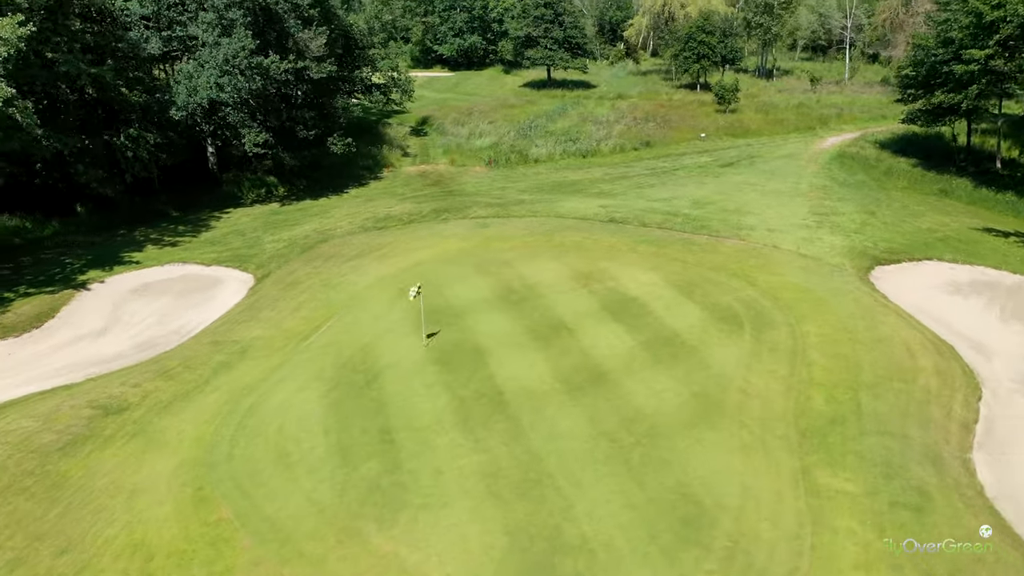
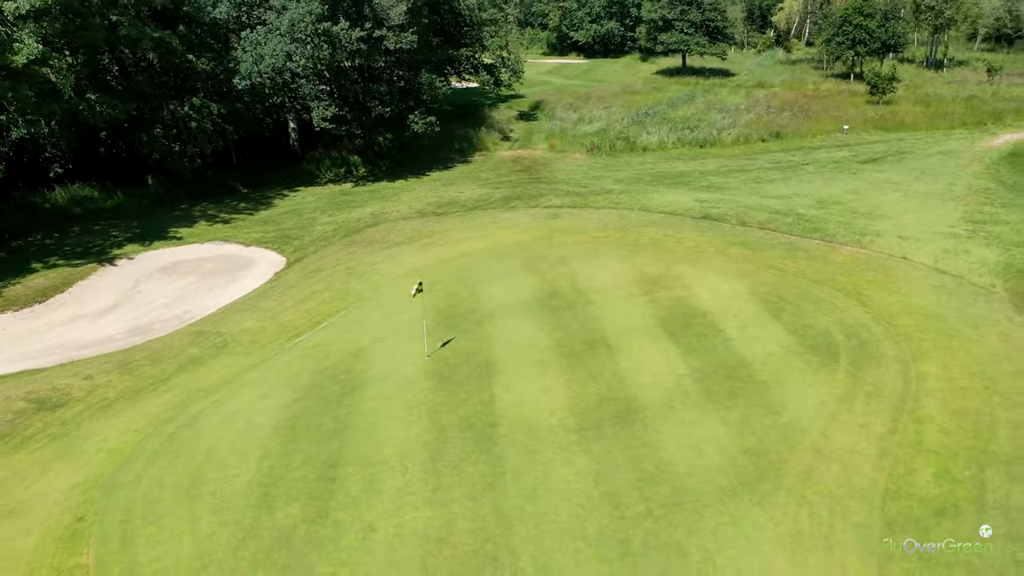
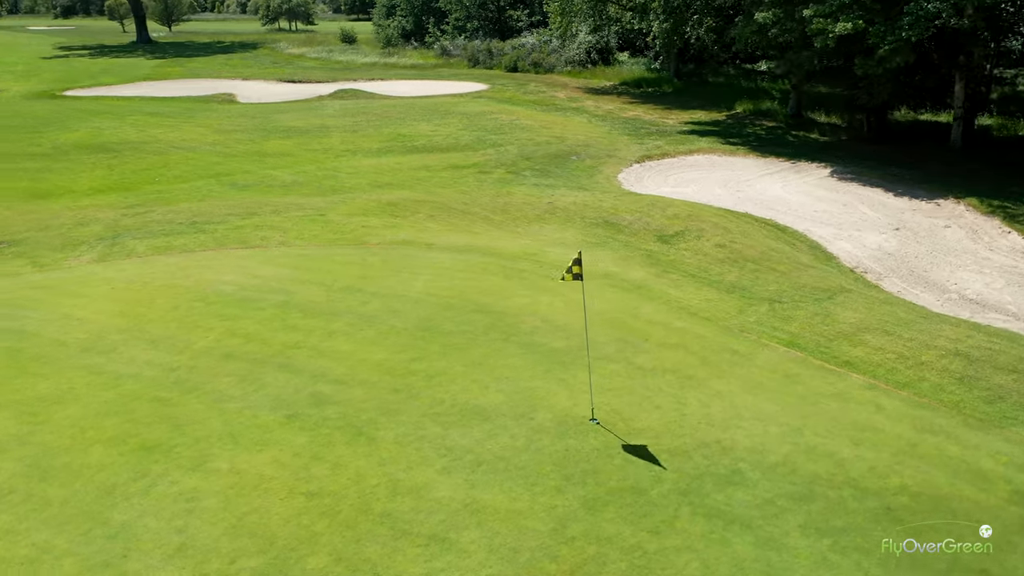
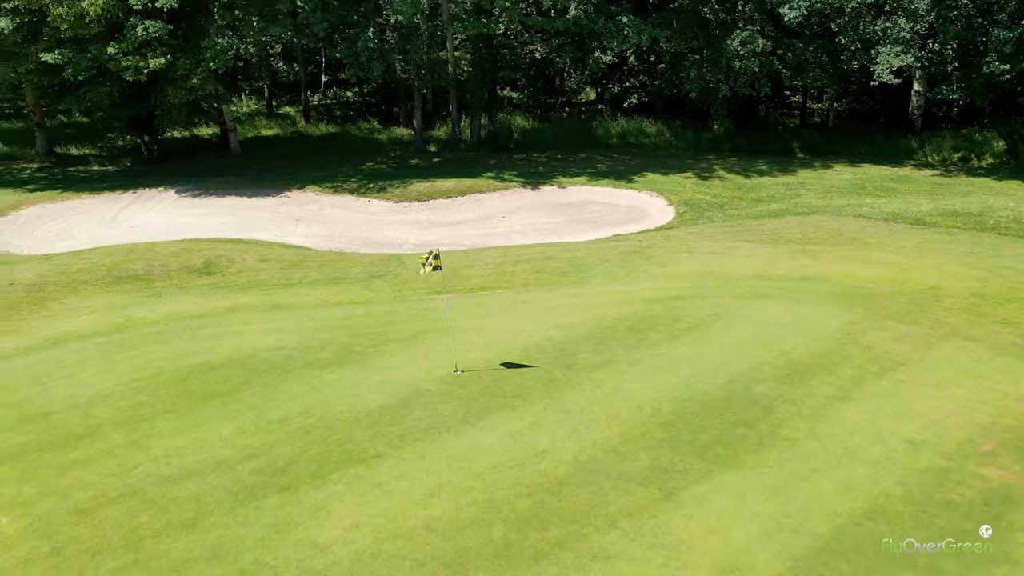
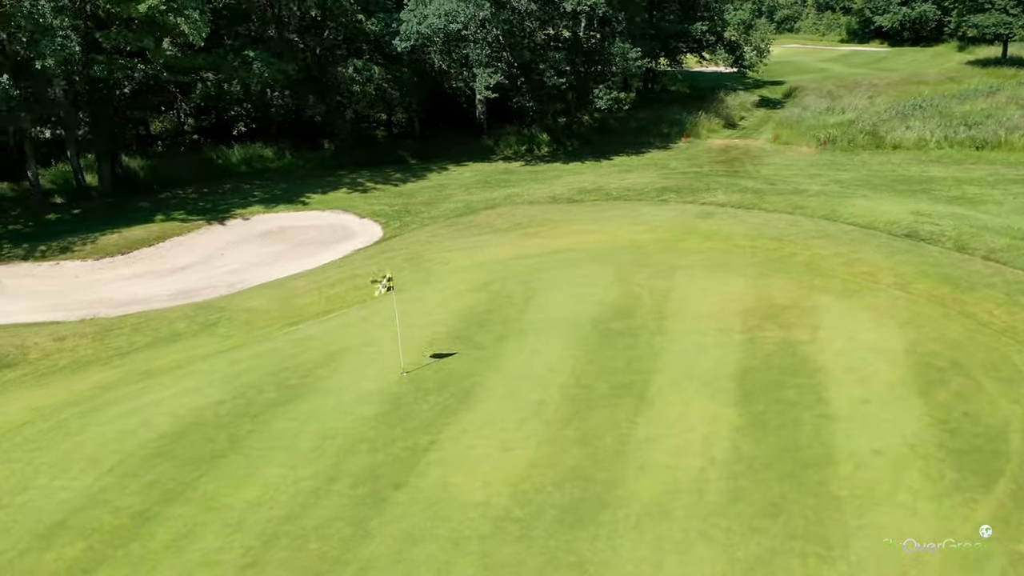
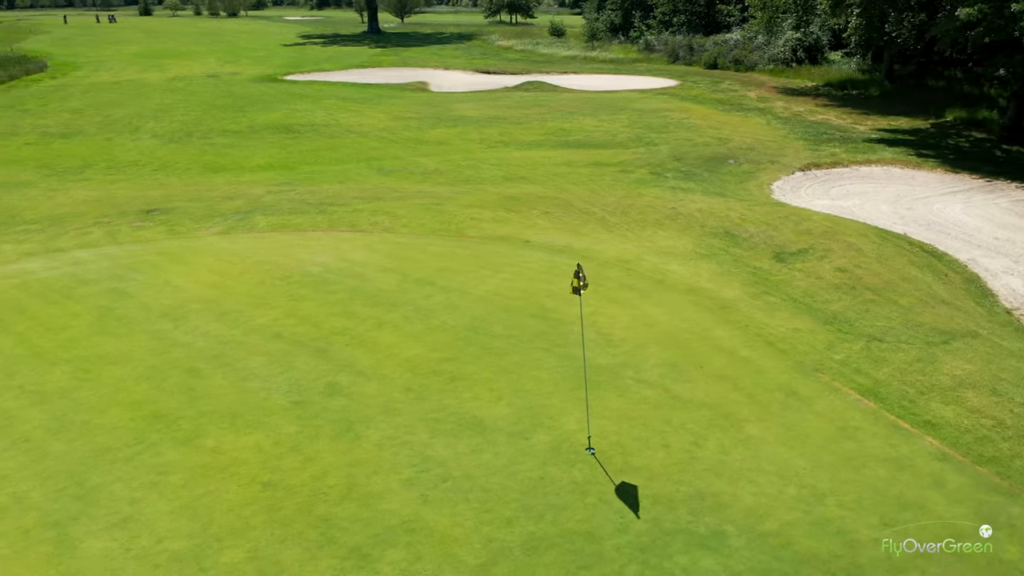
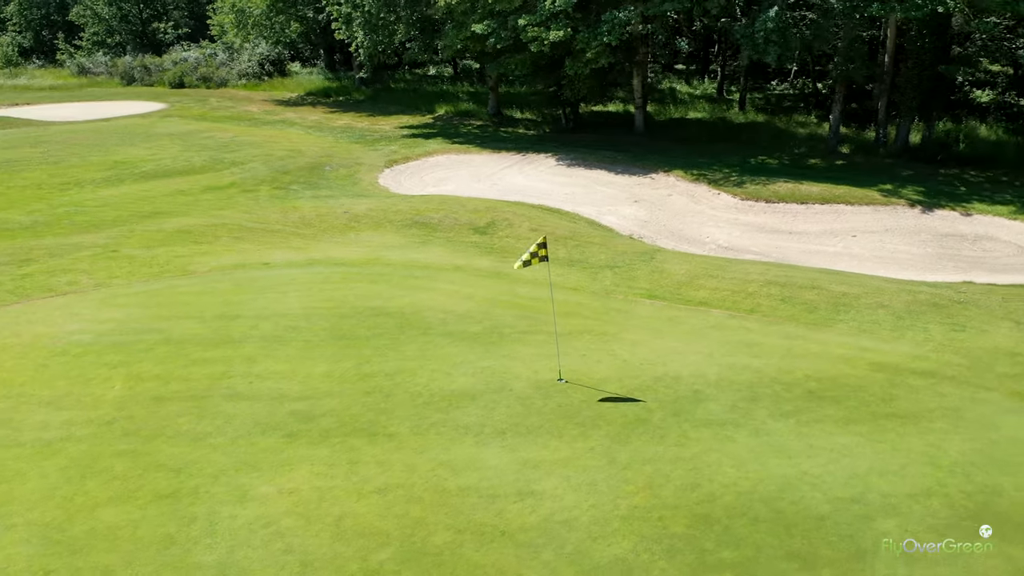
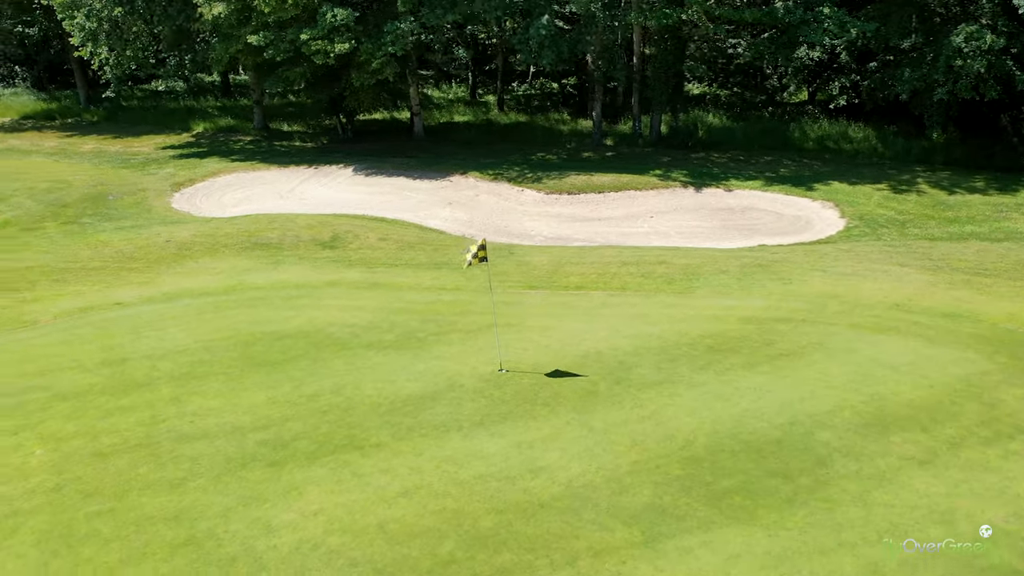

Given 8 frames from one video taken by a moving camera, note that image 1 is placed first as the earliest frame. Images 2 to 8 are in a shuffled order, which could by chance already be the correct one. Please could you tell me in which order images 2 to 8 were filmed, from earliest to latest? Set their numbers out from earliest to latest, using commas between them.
2, 5, 4, 8, 7, 3, 6
